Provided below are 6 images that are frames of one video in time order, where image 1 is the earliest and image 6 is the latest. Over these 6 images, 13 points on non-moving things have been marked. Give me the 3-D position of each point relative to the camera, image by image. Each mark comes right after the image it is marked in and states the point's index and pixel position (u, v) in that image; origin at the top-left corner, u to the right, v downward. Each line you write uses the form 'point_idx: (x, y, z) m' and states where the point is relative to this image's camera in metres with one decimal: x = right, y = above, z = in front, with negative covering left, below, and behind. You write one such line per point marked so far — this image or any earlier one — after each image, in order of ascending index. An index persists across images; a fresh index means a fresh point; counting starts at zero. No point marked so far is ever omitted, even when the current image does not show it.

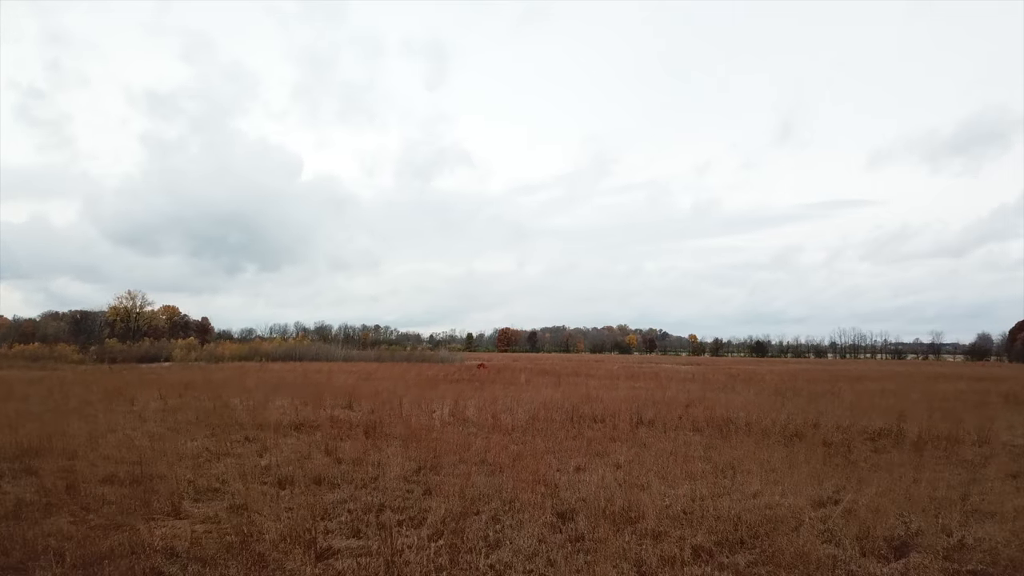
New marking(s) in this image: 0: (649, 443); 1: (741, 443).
0: (+2.9, -3.3, +11.0) m
1: (+4.8, -3.2, +10.6) m
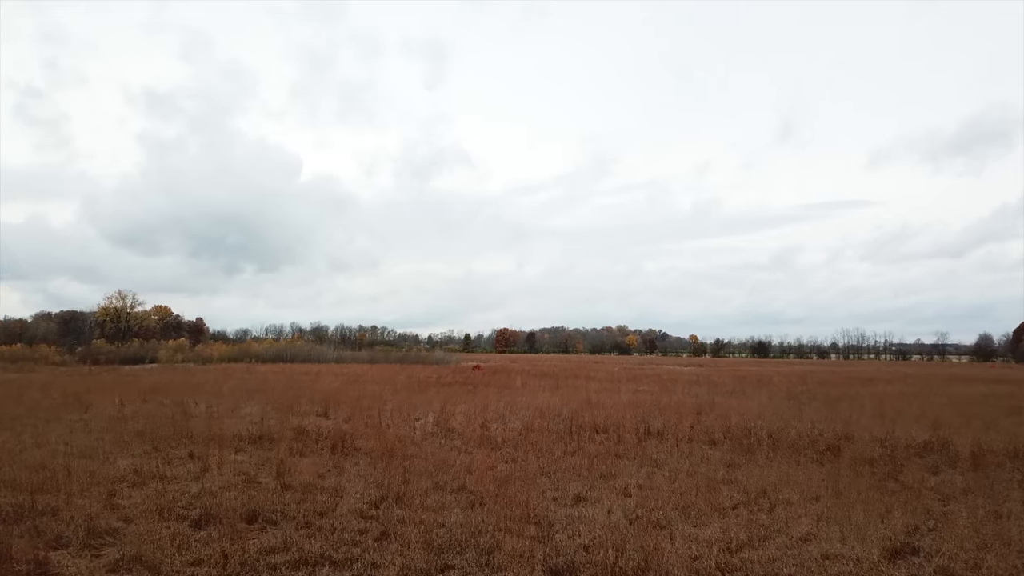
0: (+2.7, -3.1, +9.4) m
1: (+4.6, -3.1, +9.0) m
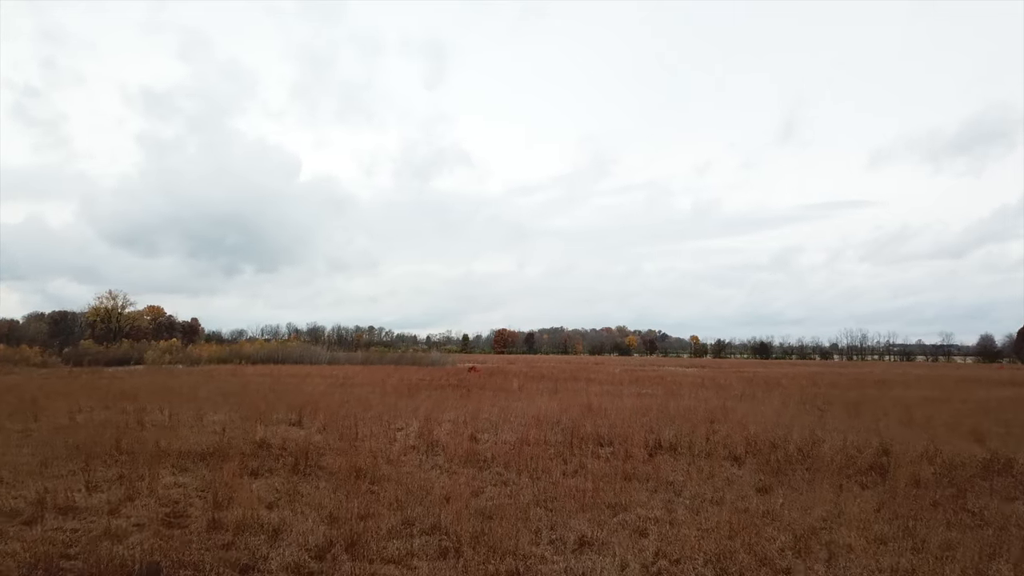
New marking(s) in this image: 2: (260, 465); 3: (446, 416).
0: (+2.5, -3.0, +7.9) m
1: (+4.4, -2.9, +7.6) m
2: (-4.3, -3.1, +8.9) m
3: (-1.9, -3.7, +14.8) m
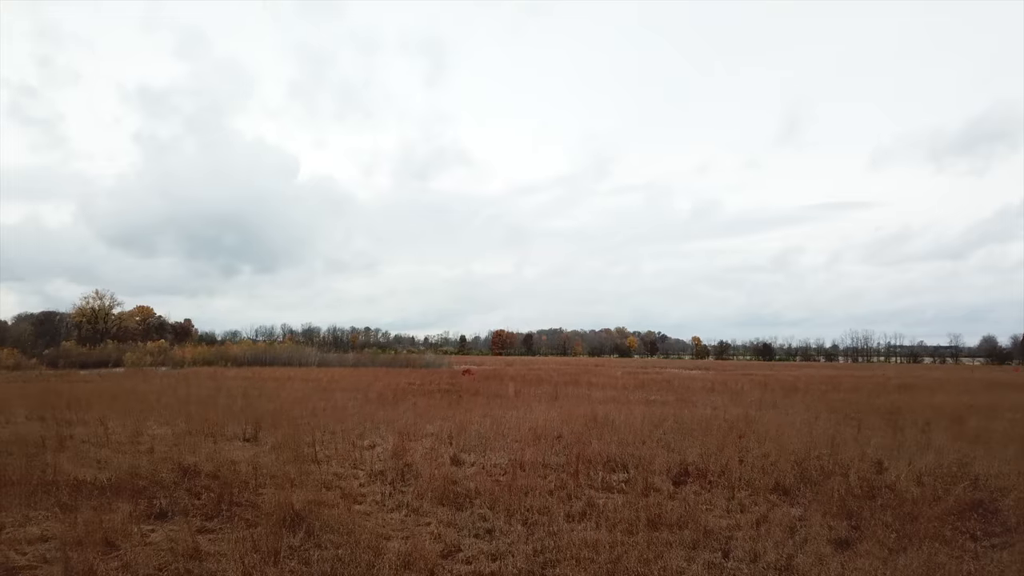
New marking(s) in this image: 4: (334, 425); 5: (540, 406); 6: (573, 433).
0: (+2.4, -2.8, +5.8) m
1: (+4.2, -2.7, +5.5) m
2: (-4.5, -2.8, +6.8) m
3: (-2.1, -3.5, +12.7) m
4: (-4.8, -3.7, +13.8) m
5: (+0.9, -4.1, +17.8) m
6: (+1.5, -3.5, +12.3) m
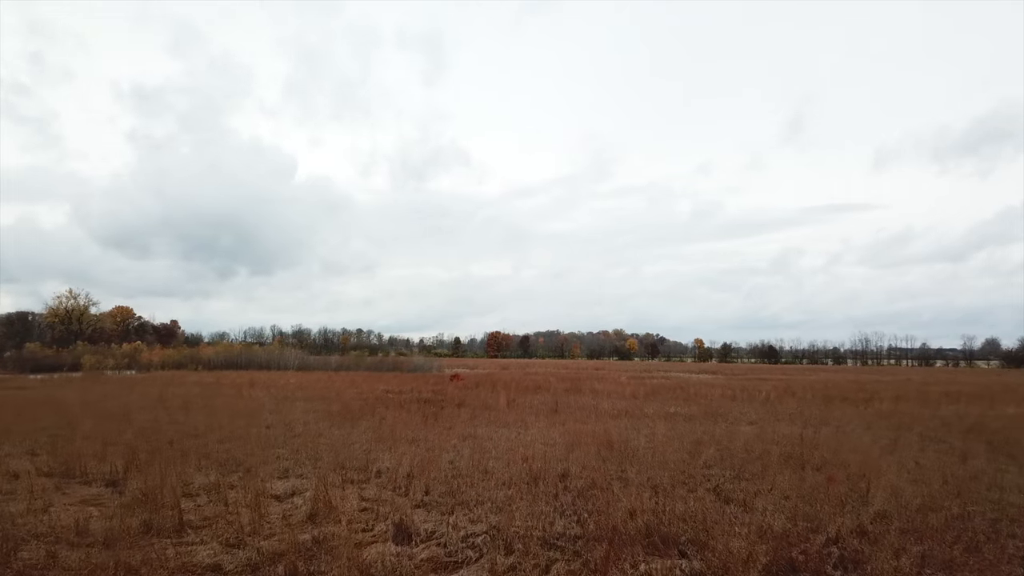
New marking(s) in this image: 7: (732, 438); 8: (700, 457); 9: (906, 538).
0: (+2.2, -2.4, +2.2) m
1: (+4.0, -2.3, +1.9) m
2: (-4.7, -2.4, +3.1) m
3: (-2.3, -3.1, +9.1) m
4: (-5.0, -3.3, +10.2) m
5: (+0.7, -3.7, +14.2) m
6: (+1.2, -3.1, +8.7) m
7: (+5.4, -3.7, +12.6) m
8: (+3.8, -3.3, +10.2) m
9: (+4.4, -2.7, +5.7) m
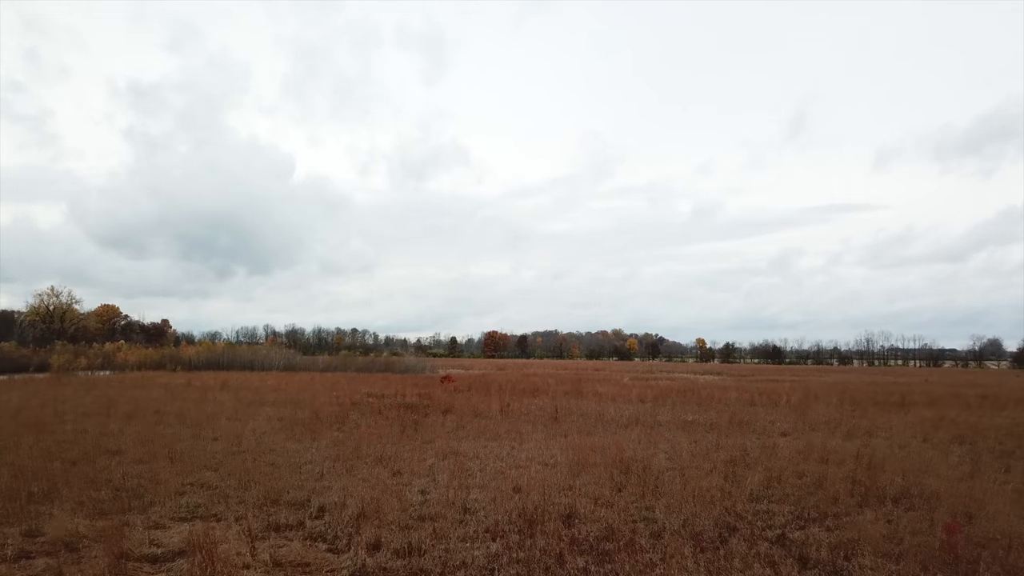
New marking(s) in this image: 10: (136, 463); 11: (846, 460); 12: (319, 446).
0: (+2.0, -2.0, -0.1) m
1: (+3.9, -2.0, -0.4) m
2: (-4.9, -2.1, +0.8) m
3: (-2.5, -2.8, +6.8) m
4: (-5.2, -2.9, +7.8) m
5: (+0.5, -3.4, +11.9) m
6: (+1.1, -2.7, +6.4) m
7: (+5.3, -3.4, +10.3) m
8: (+3.6, -3.0, +7.9) m
9: (+4.3, -2.4, +3.4) m
10: (-6.7, -3.1, +9.3) m
11: (+6.5, -3.3, +9.8) m
12: (-4.0, -3.3, +10.7) m
